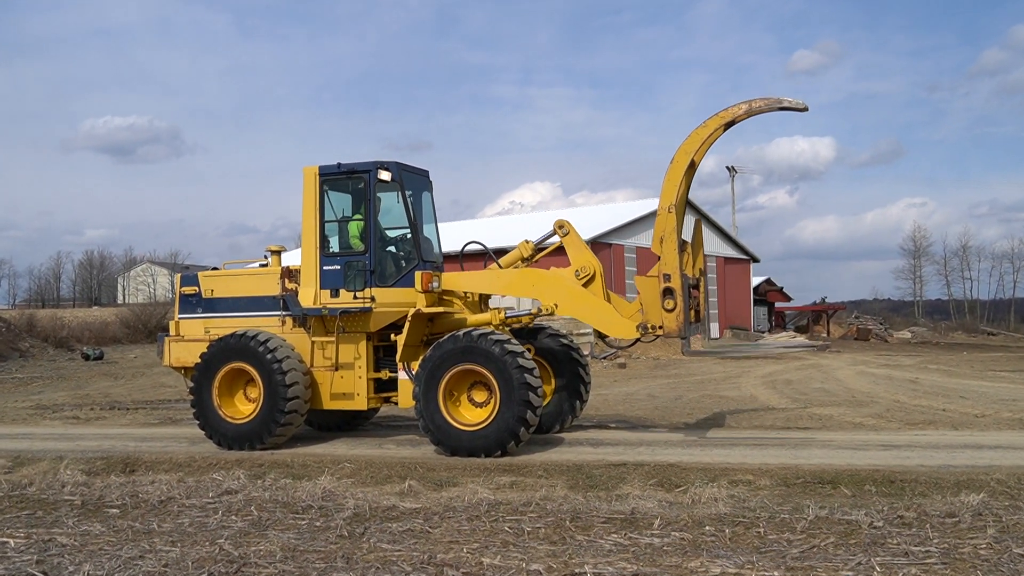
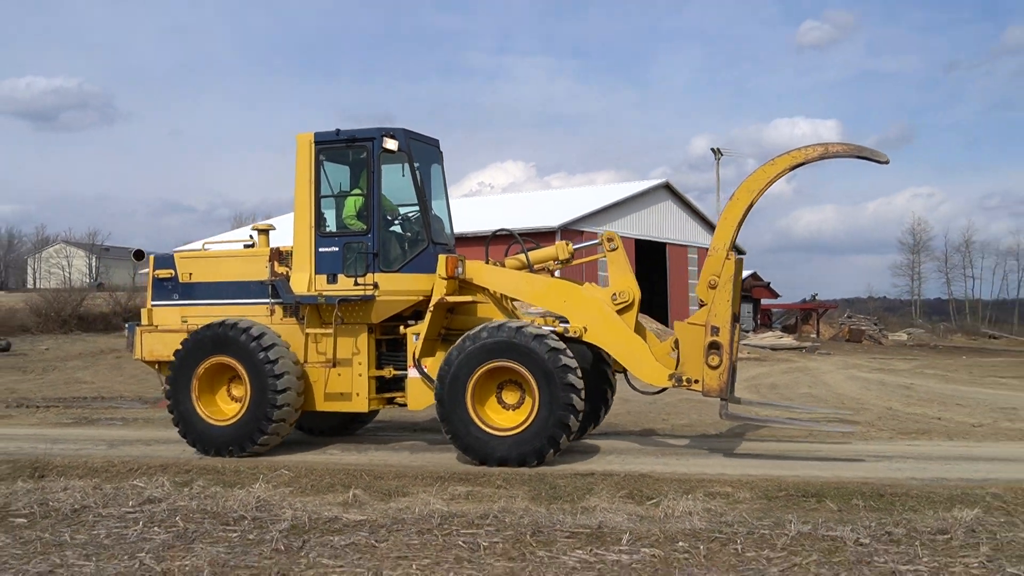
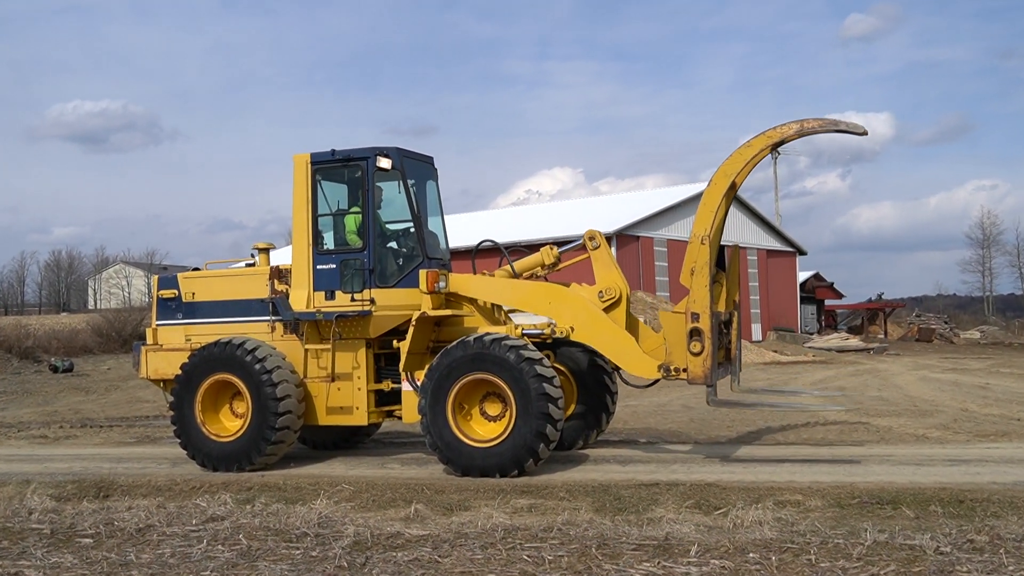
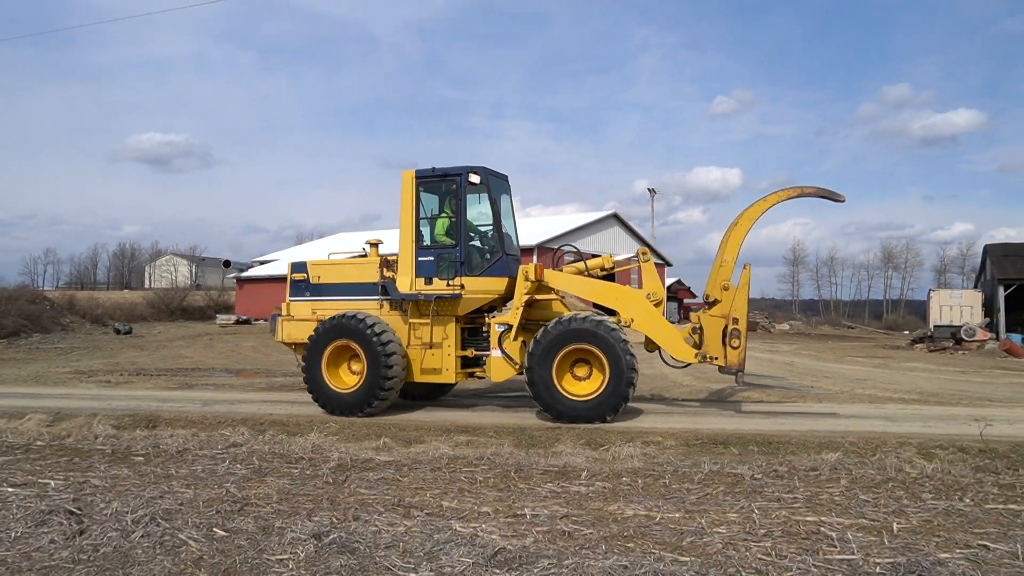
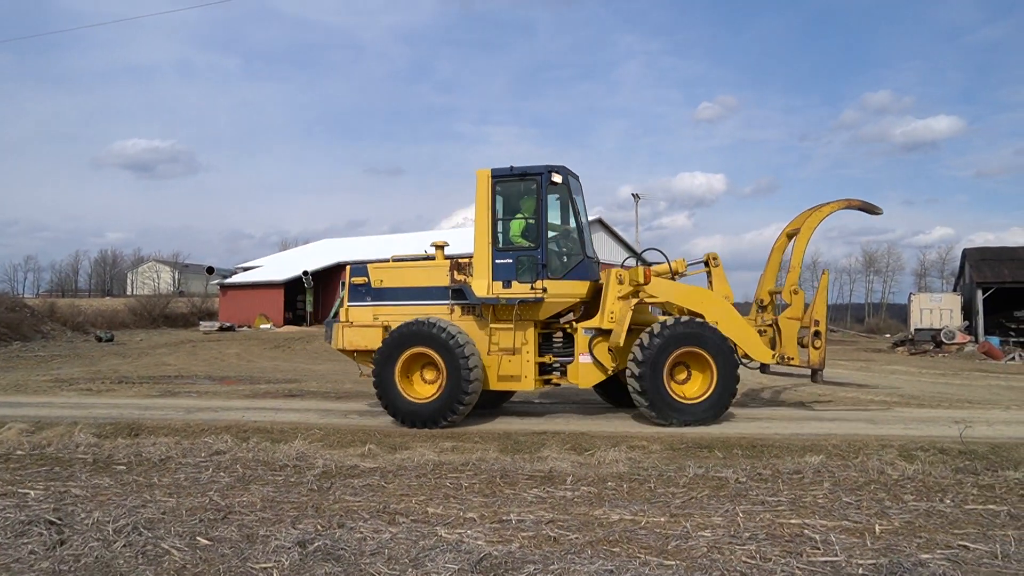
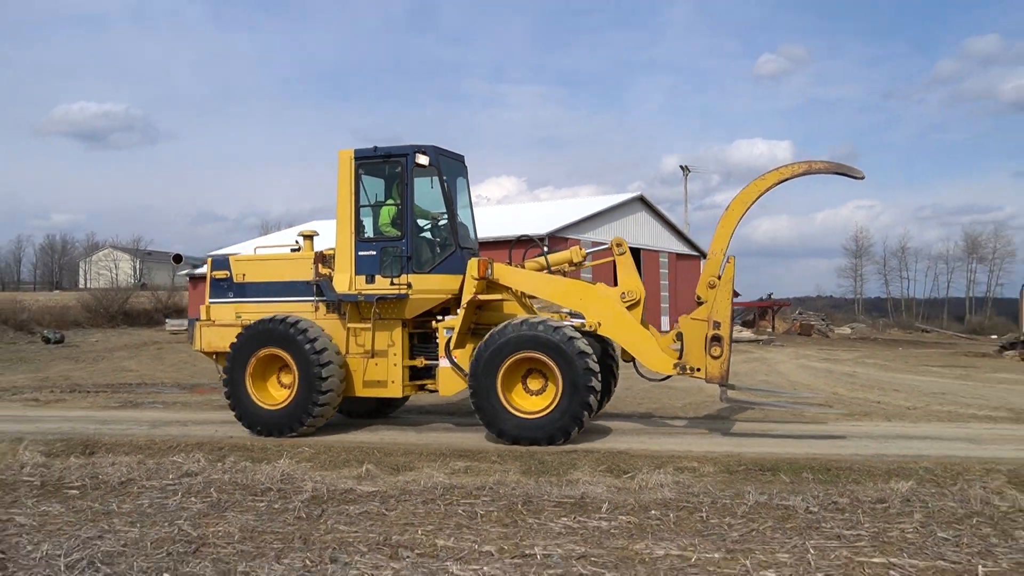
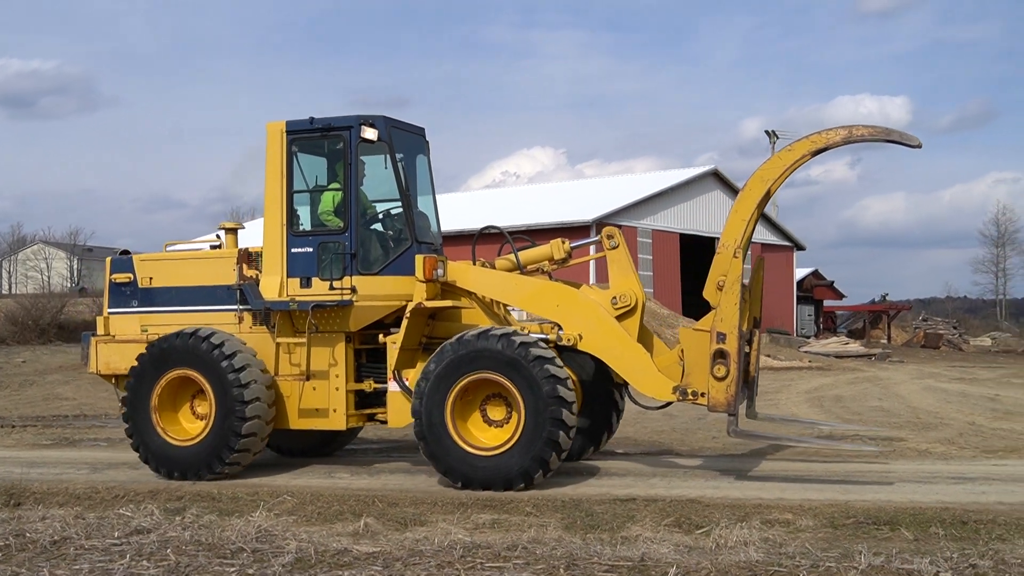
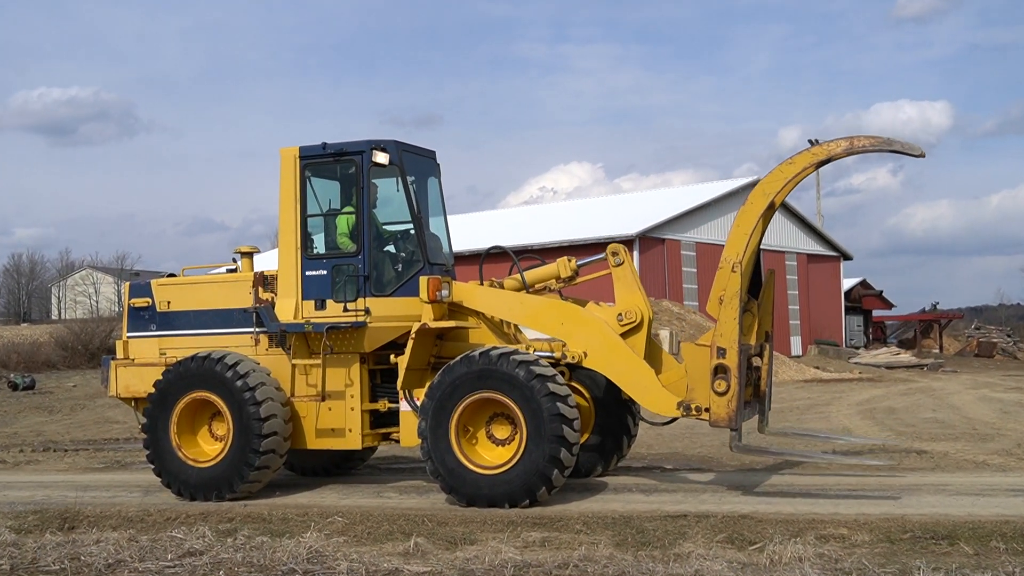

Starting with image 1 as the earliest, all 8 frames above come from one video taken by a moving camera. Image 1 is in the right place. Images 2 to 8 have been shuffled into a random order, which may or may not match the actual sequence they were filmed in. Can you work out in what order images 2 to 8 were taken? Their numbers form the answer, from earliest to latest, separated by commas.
3, 8, 7, 2, 6, 4, 5
